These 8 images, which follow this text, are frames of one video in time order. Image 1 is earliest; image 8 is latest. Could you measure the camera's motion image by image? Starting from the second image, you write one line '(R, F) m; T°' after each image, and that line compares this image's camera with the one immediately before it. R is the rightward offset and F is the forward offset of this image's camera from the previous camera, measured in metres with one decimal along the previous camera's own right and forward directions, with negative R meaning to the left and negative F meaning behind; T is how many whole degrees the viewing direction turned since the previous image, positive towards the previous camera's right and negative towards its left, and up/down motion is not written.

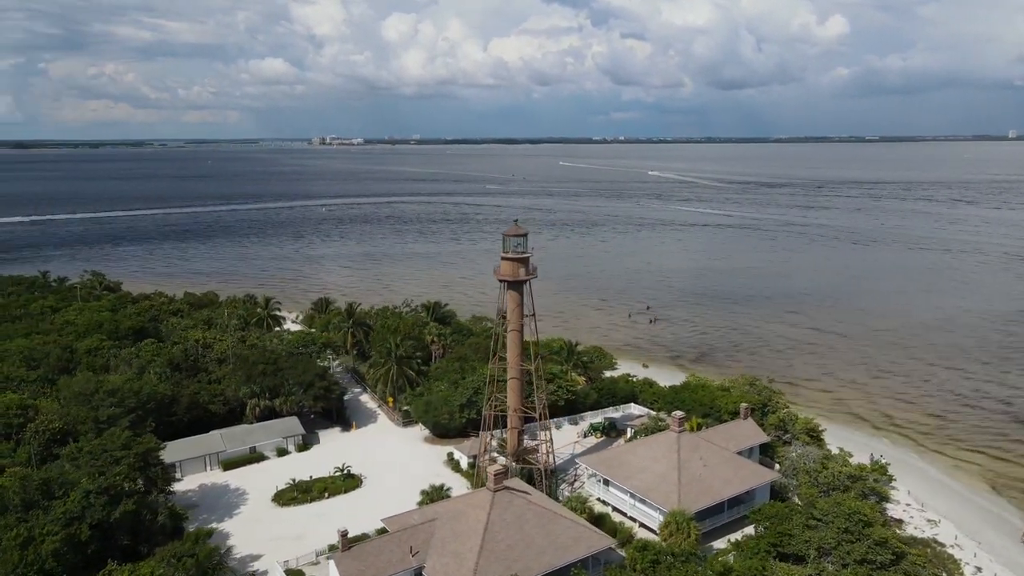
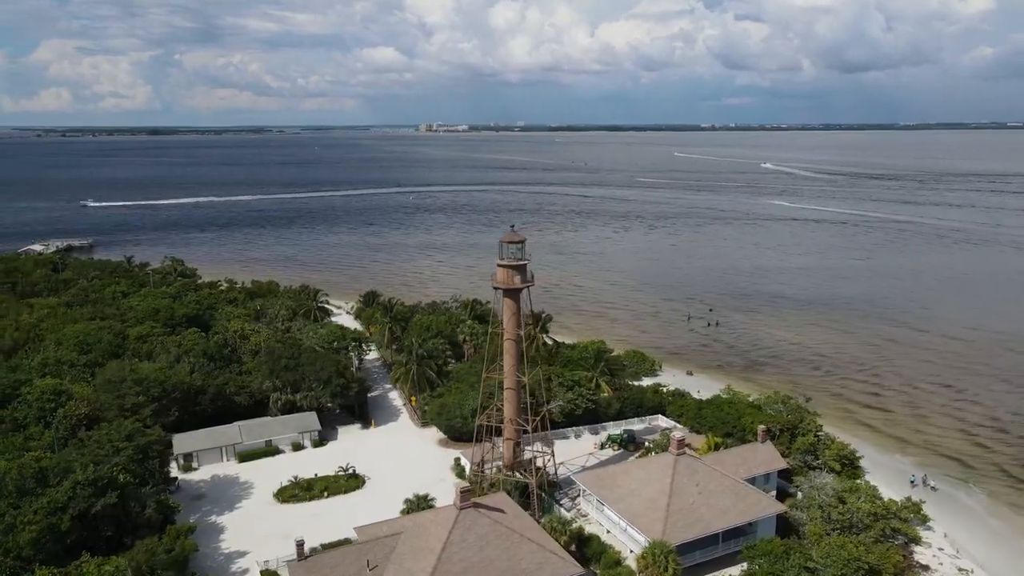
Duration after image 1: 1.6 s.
(+3.9, +1.2) m; -8°
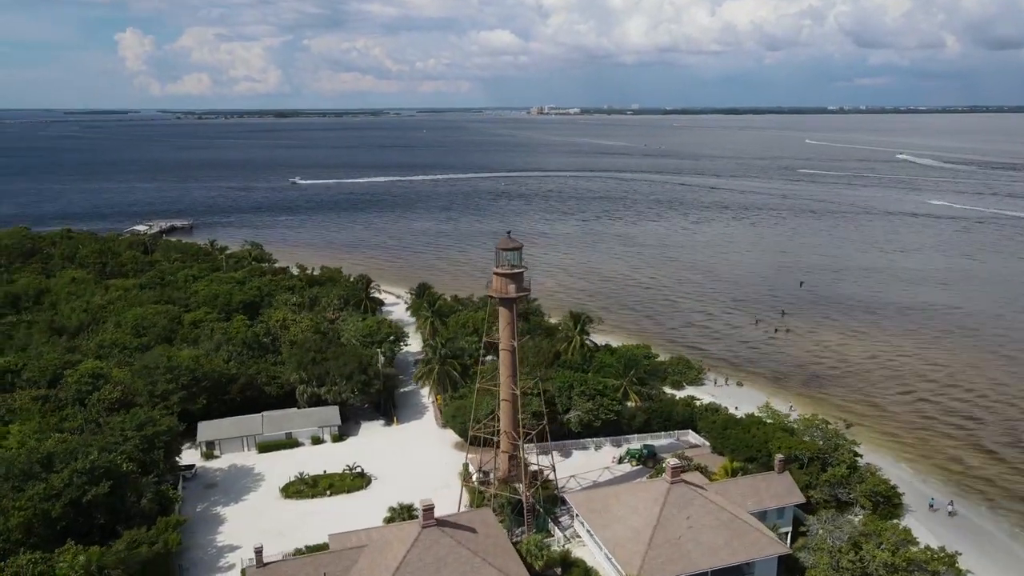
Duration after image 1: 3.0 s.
(+3.9, +1.4) m; -8°
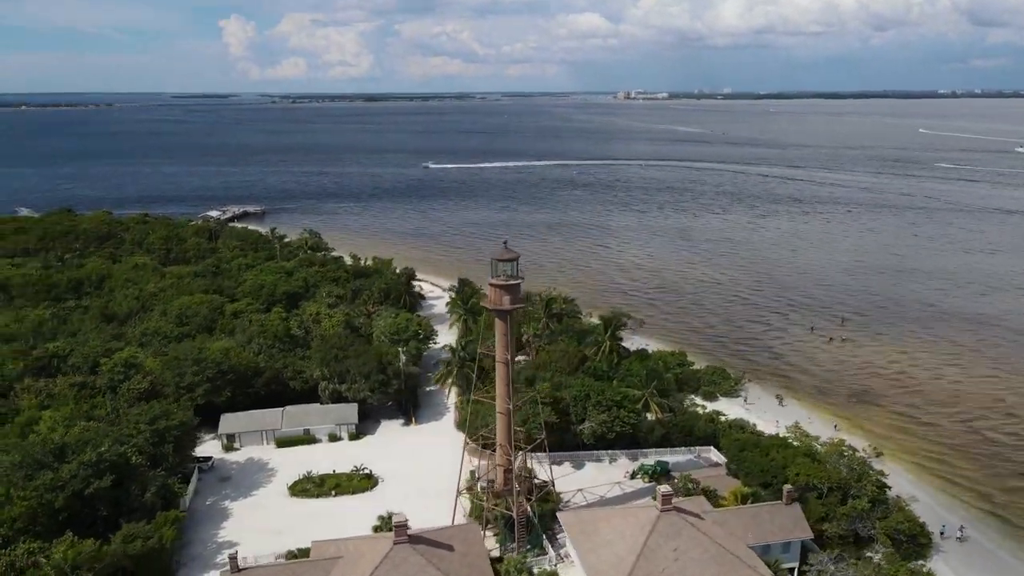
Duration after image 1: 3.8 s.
(+2.9, +0.9) m; -6°
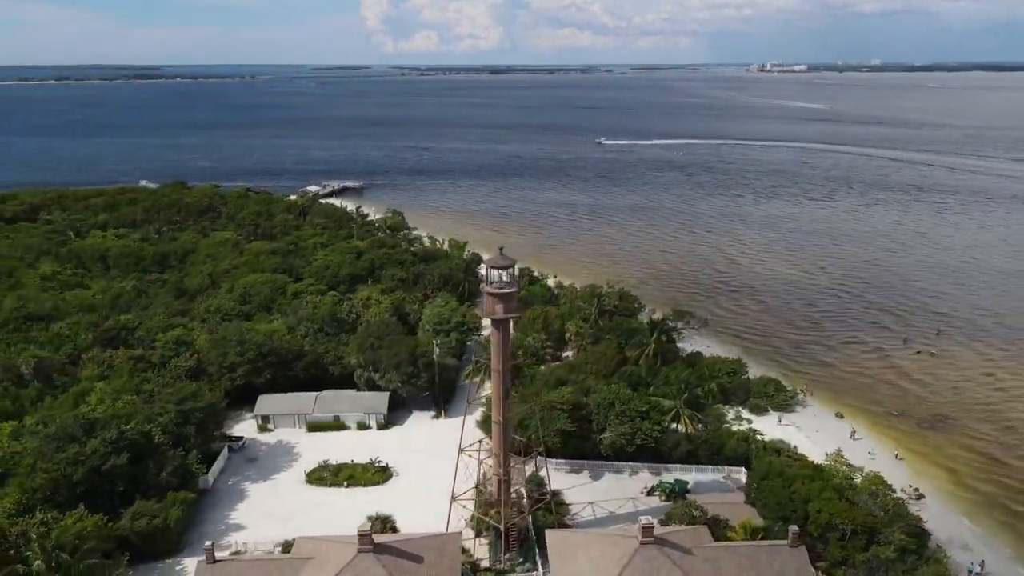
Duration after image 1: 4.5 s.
(+4.0, +1.3) m; -9°
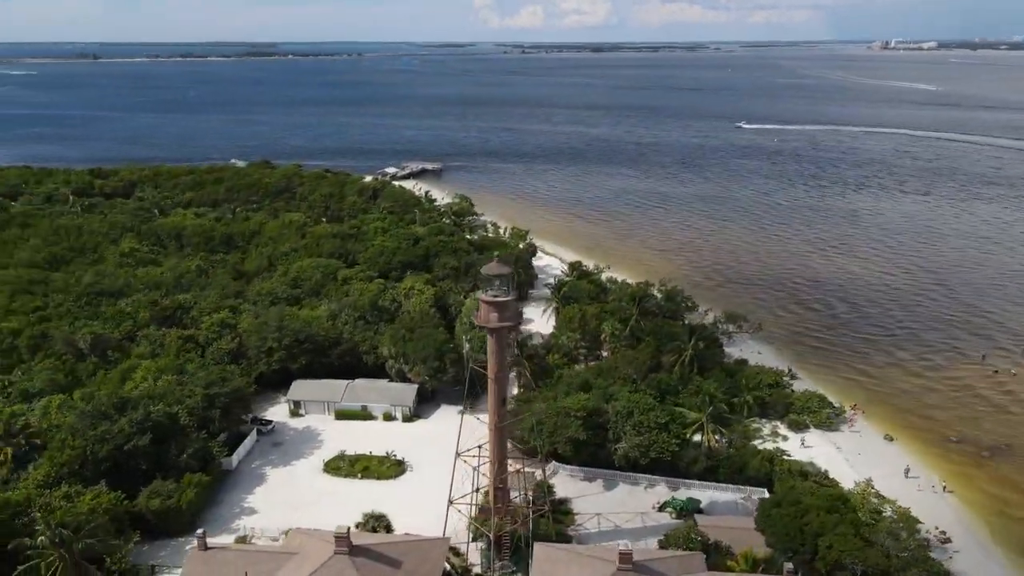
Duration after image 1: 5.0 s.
(+3.2, +0.7) m; -7°
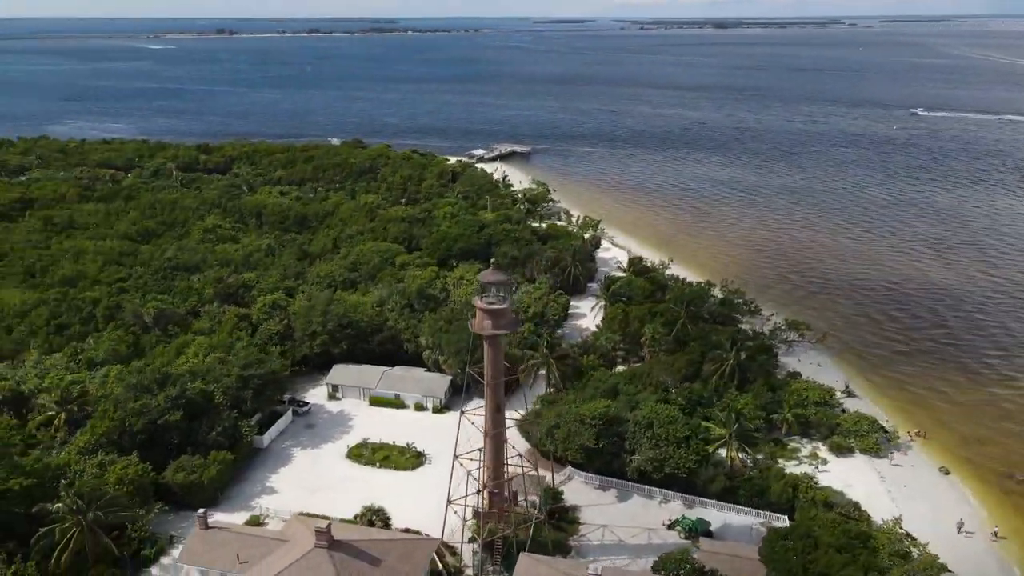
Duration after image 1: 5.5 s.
(+3.5, +0.7) m; -8°
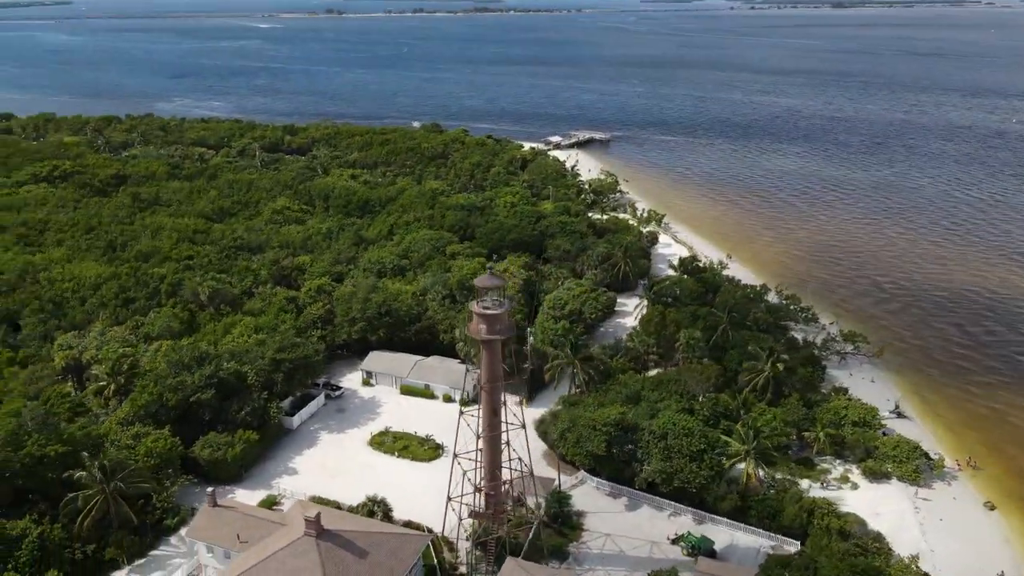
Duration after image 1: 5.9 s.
(+3.0, +0.3) m; -7°
